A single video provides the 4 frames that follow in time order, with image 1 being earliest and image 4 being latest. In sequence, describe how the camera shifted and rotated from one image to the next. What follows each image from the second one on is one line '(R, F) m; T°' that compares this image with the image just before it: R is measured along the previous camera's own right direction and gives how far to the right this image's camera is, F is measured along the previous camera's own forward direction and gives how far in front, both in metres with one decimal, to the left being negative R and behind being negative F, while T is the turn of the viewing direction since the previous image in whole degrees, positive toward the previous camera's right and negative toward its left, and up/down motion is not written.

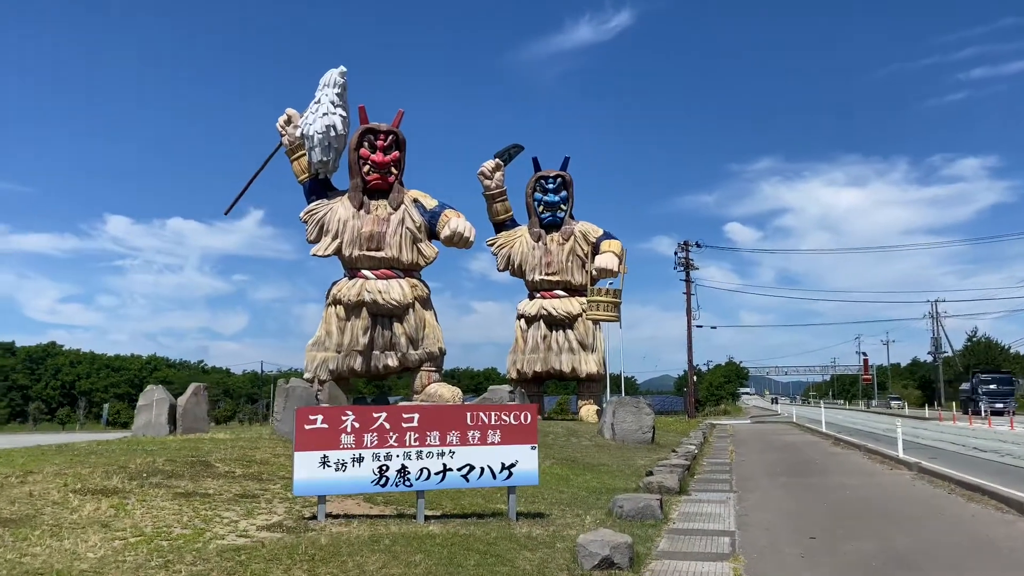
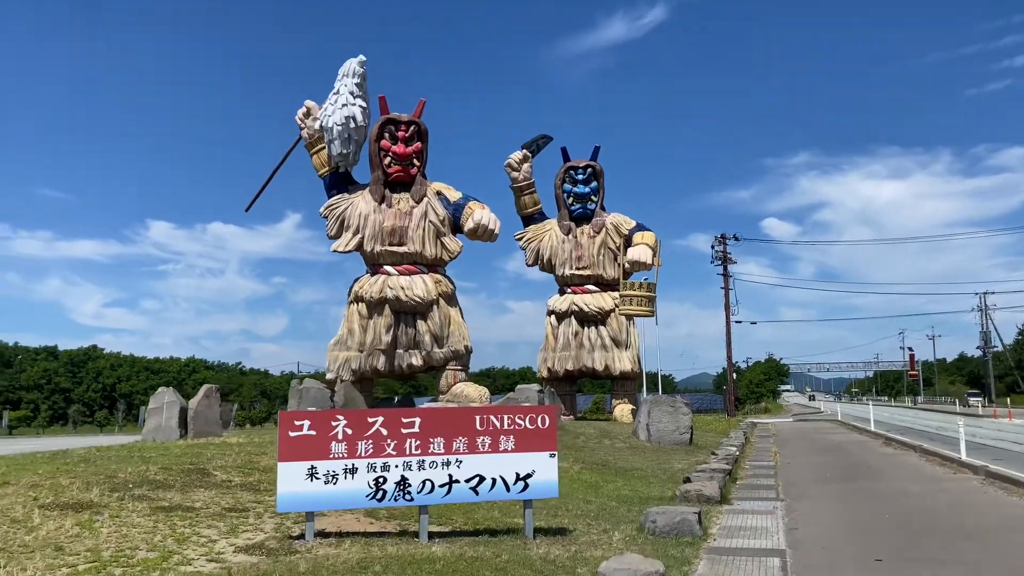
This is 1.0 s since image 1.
(+0.1, +0.7) m; -2°
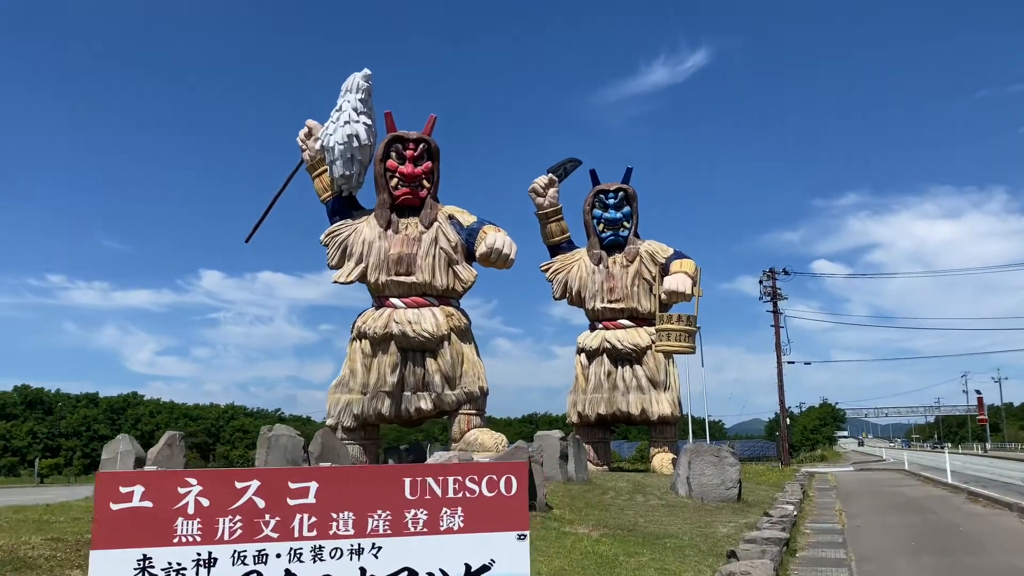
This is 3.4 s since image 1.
(+0.4, +1.5) m; -3°
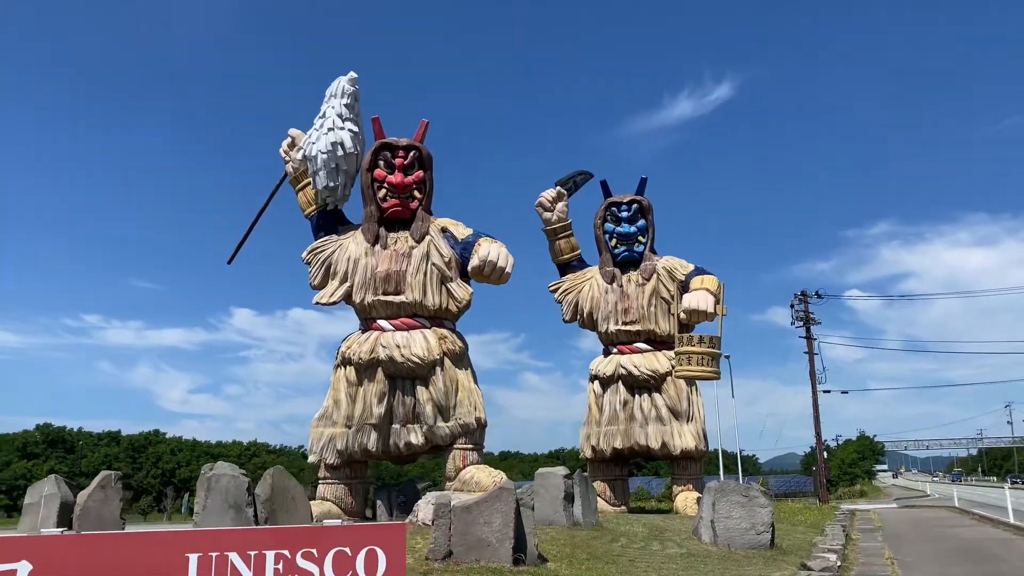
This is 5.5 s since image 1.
(+0.4, +1.3) m; -2°
